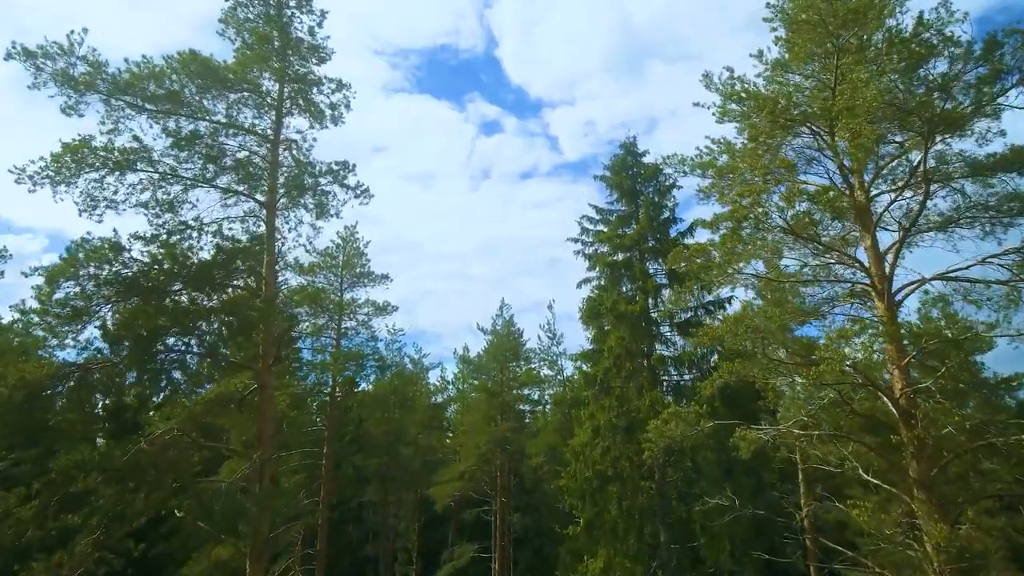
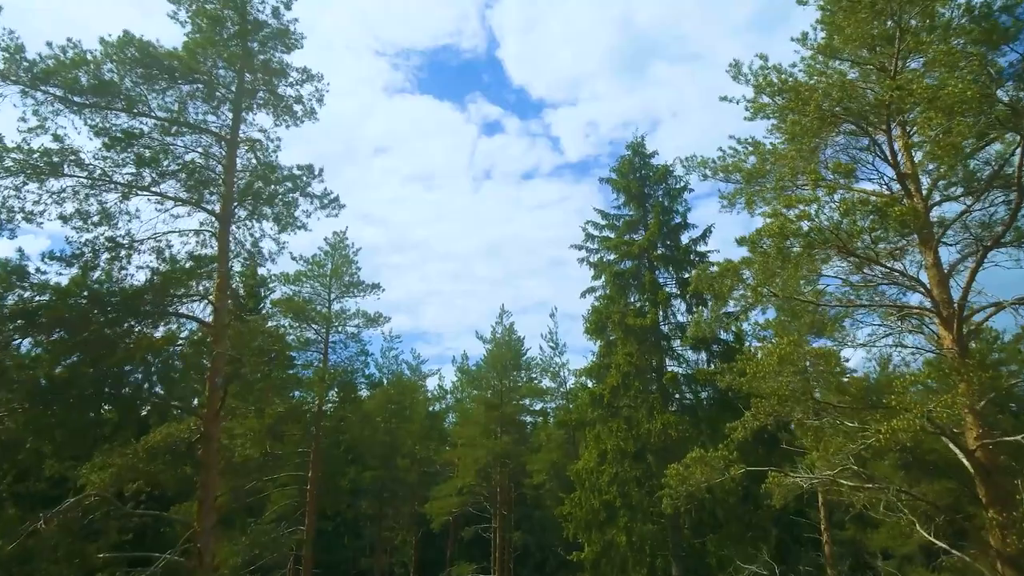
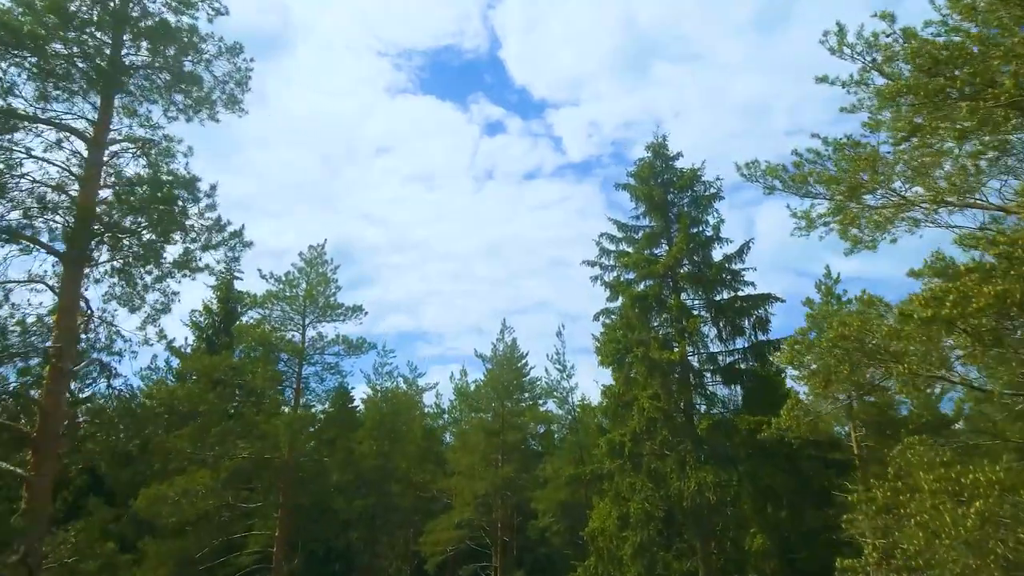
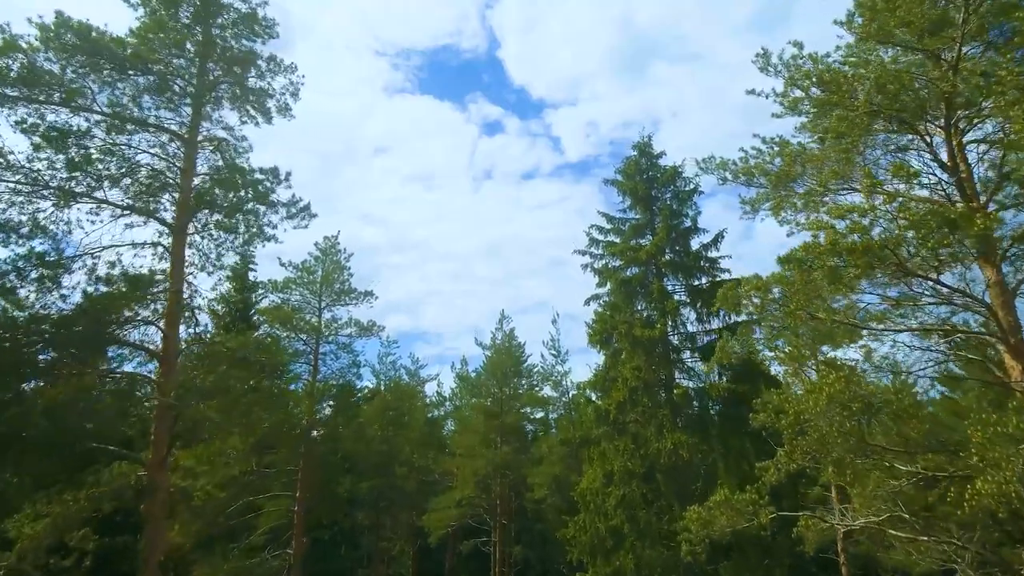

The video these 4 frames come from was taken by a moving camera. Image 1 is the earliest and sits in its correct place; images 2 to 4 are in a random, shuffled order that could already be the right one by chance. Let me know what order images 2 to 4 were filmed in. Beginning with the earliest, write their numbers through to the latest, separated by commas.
2, 4, 3
